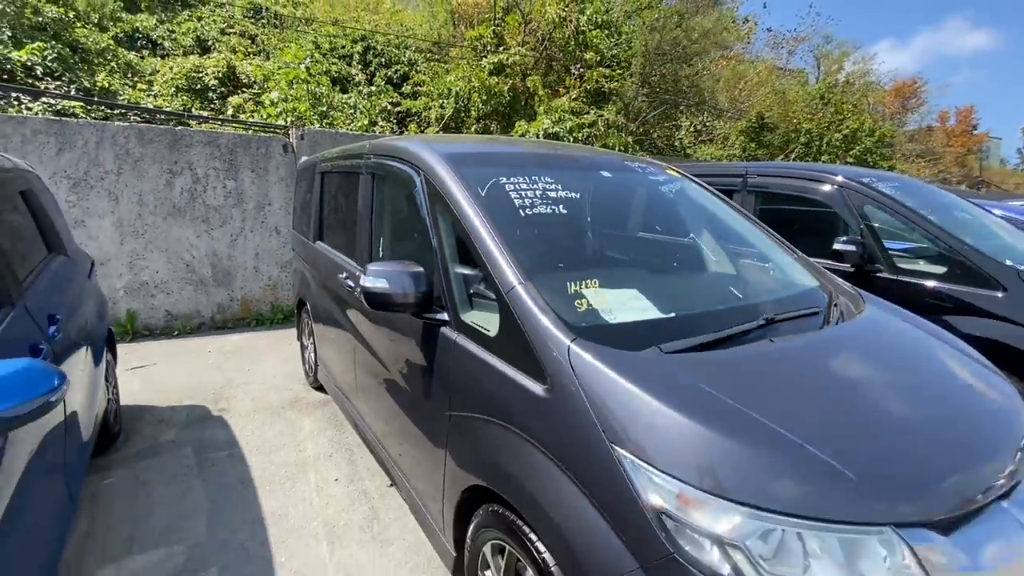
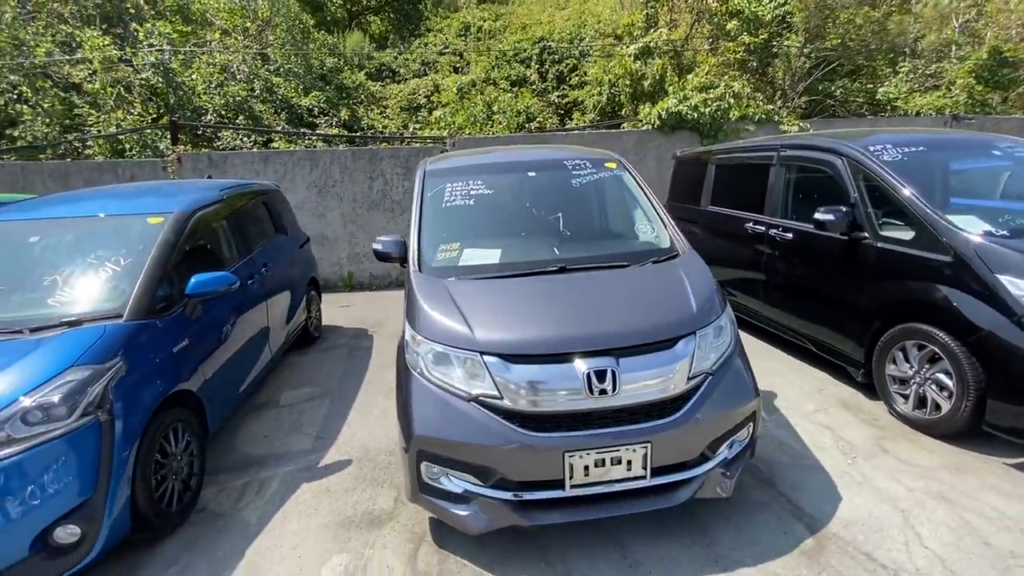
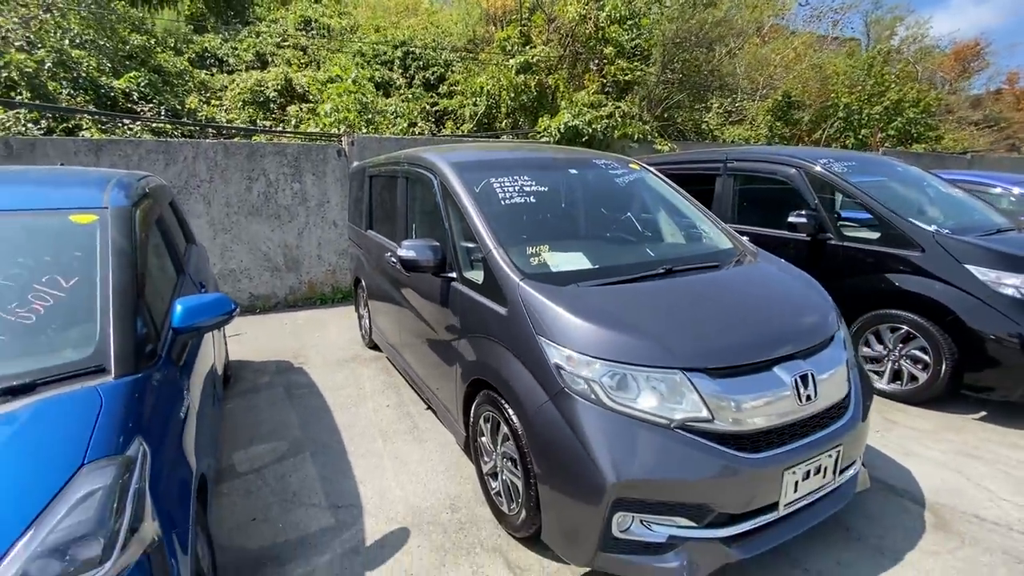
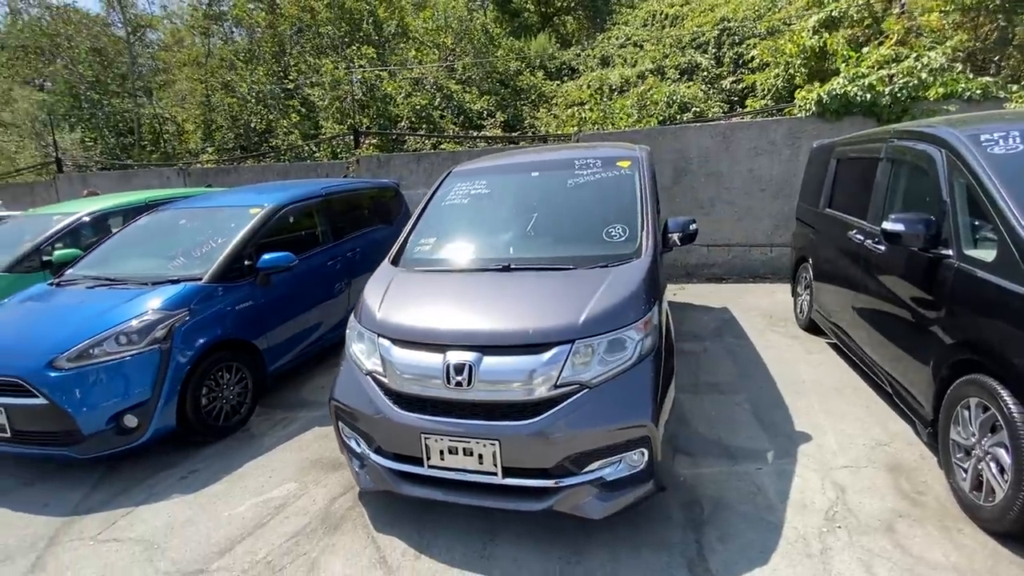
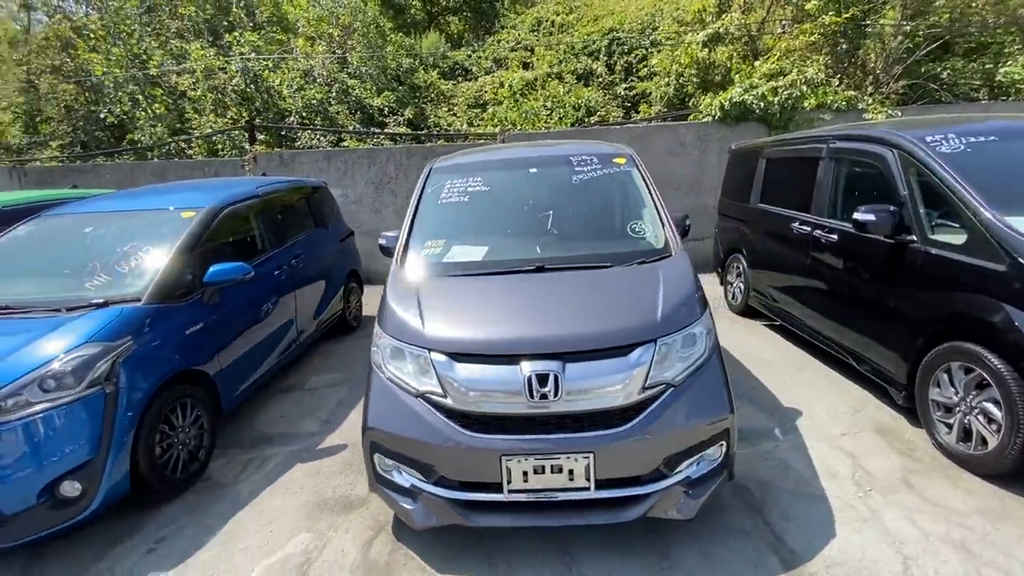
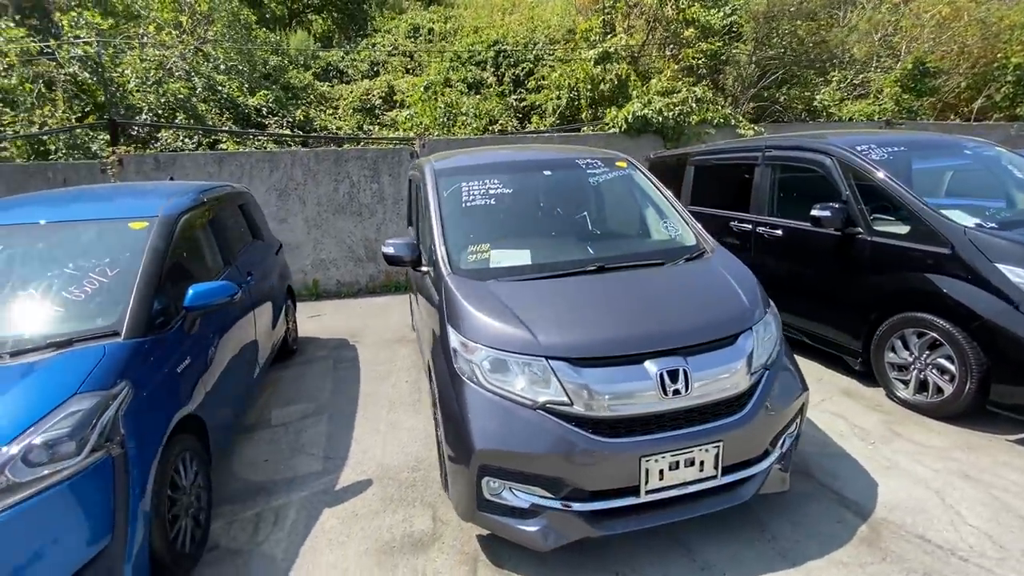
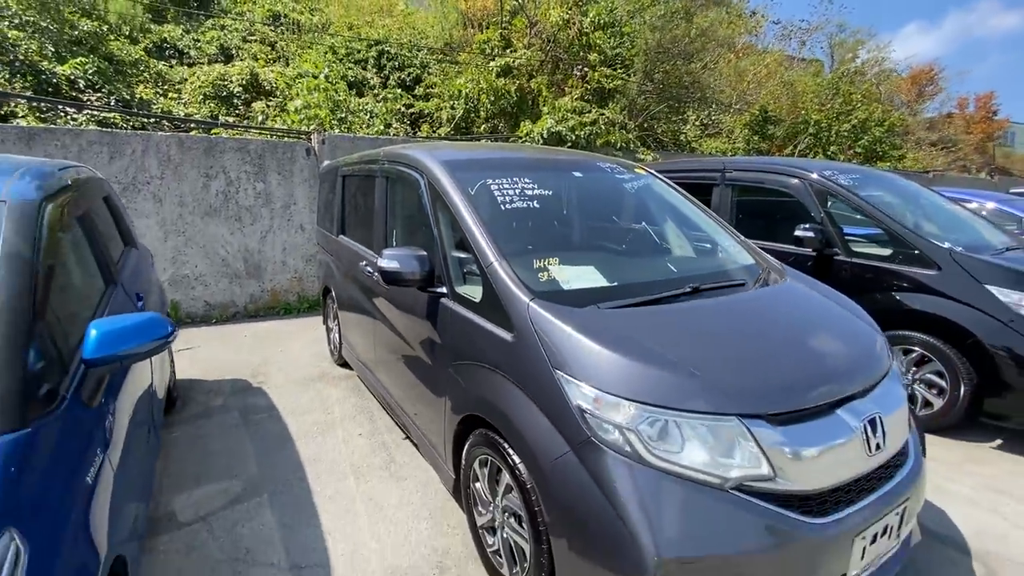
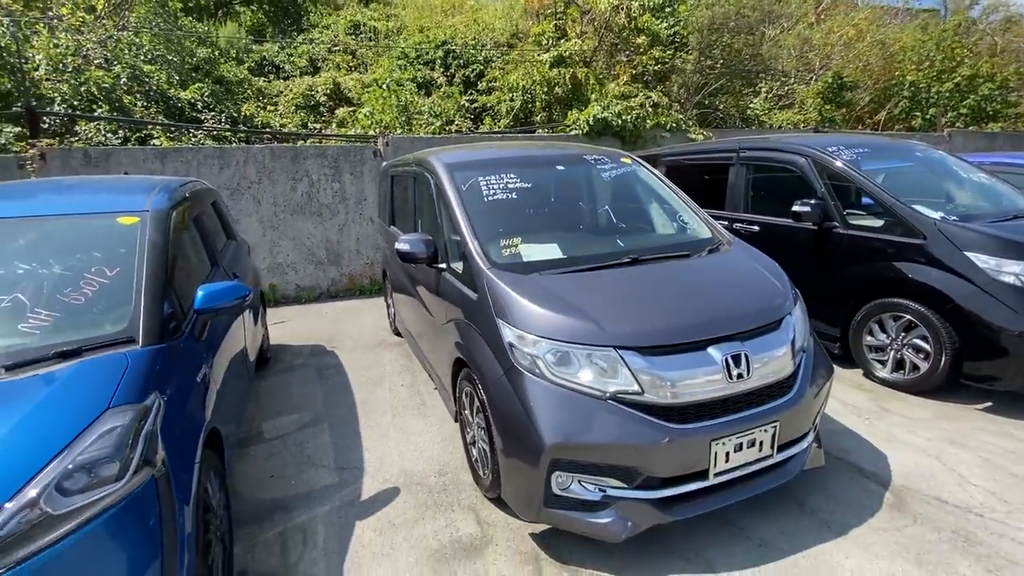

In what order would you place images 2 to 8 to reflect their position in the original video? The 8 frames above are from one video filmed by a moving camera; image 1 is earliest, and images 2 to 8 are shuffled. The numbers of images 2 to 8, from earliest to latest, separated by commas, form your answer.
7, 3, 8, 6, 2, 5, 4
